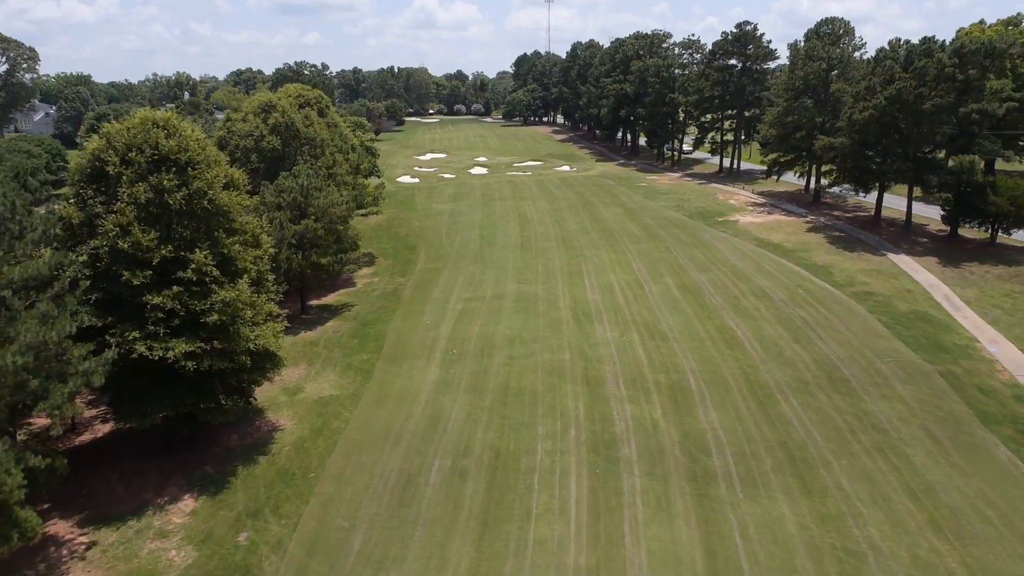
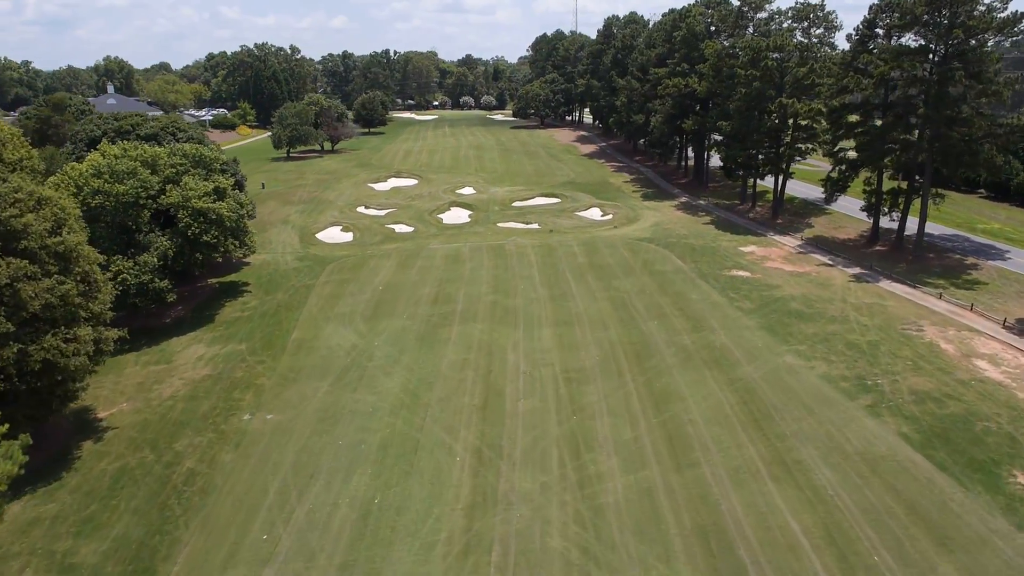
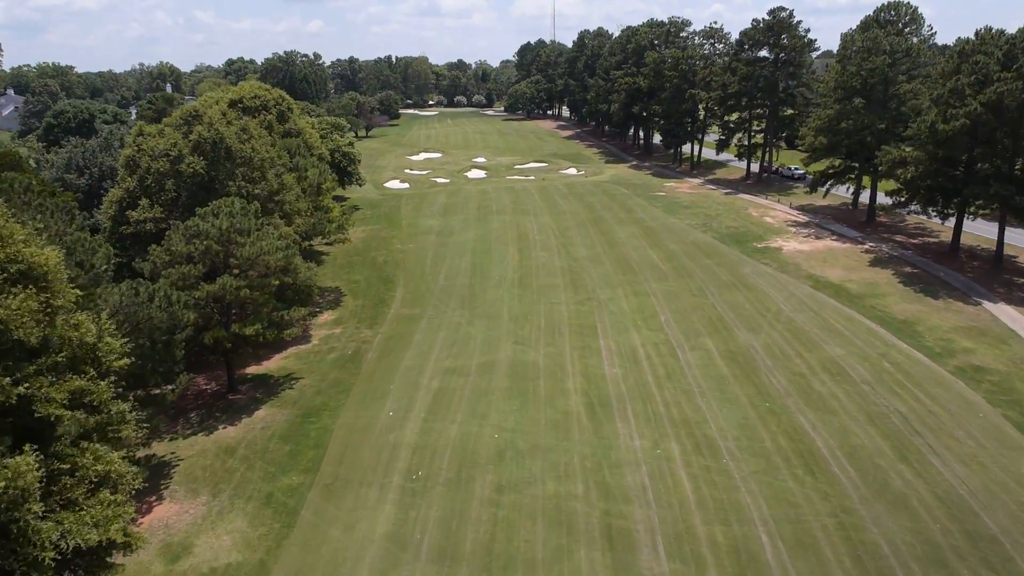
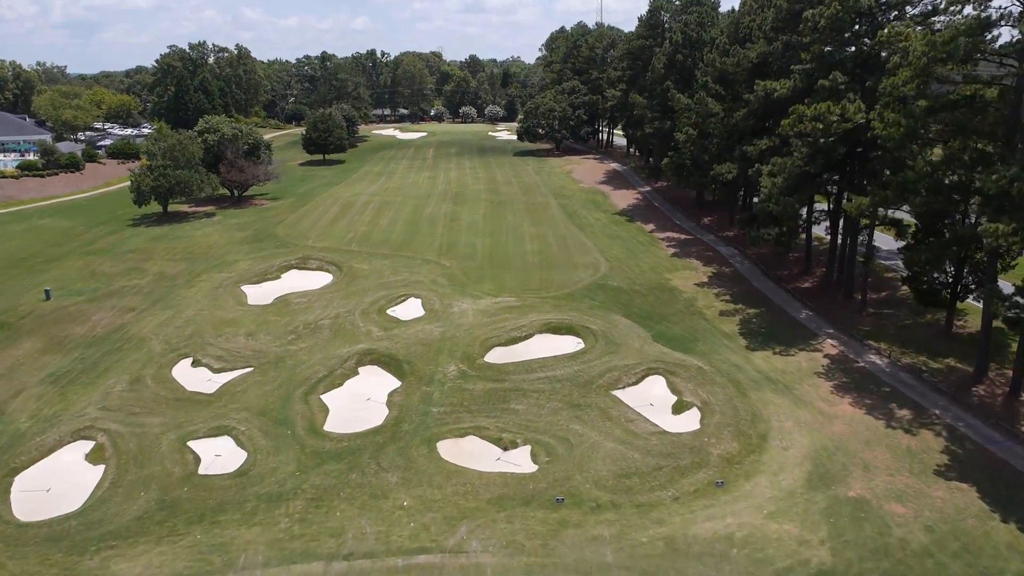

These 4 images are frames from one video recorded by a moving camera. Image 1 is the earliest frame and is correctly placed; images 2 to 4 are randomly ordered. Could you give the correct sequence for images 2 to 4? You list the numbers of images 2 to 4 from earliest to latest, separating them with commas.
3, 2, 4
